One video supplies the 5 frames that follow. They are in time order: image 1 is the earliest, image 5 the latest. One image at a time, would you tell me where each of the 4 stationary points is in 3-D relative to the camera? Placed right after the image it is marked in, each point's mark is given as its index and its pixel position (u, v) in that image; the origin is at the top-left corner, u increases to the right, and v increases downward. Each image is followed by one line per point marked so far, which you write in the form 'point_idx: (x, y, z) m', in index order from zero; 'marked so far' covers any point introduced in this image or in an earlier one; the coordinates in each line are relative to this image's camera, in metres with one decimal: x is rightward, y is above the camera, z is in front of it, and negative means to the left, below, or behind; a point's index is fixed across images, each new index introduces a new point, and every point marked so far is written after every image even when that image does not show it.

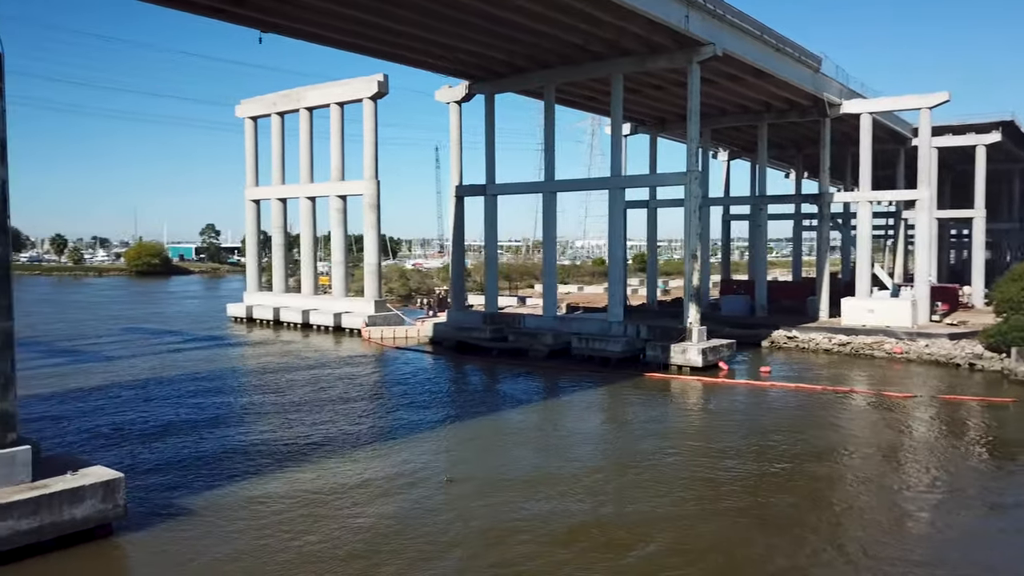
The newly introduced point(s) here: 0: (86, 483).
0: (-5.3, -2.4, +10.1) m
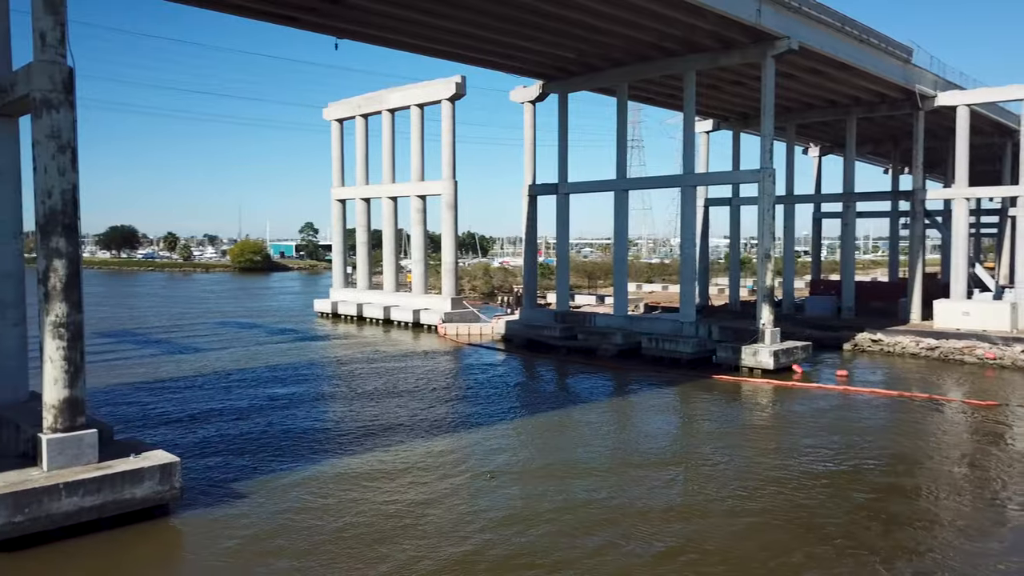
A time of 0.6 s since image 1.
0: (-5.0, -2.4, +10.9) m
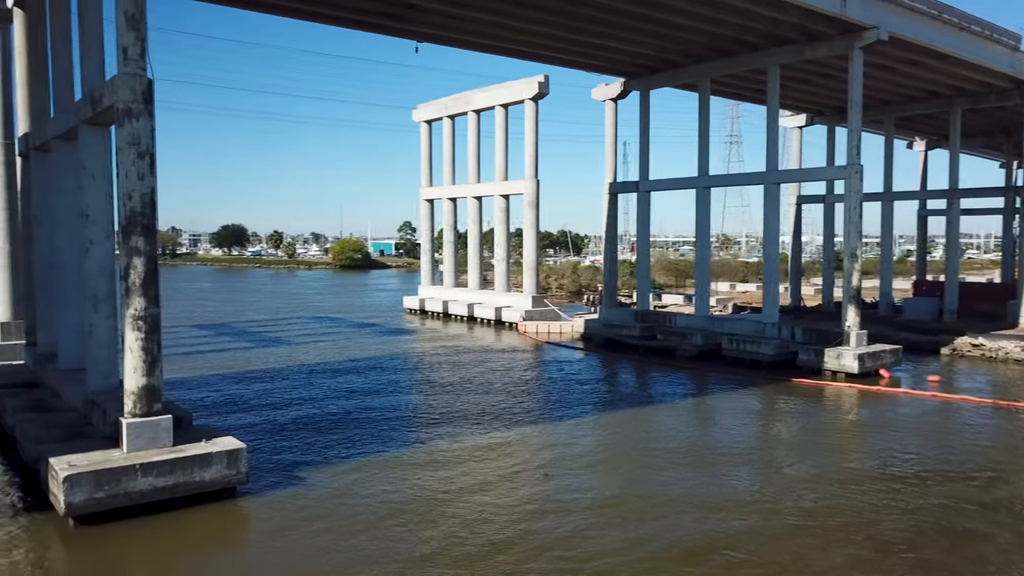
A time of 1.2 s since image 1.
0: (-4.3, -2.3, +11.6) m
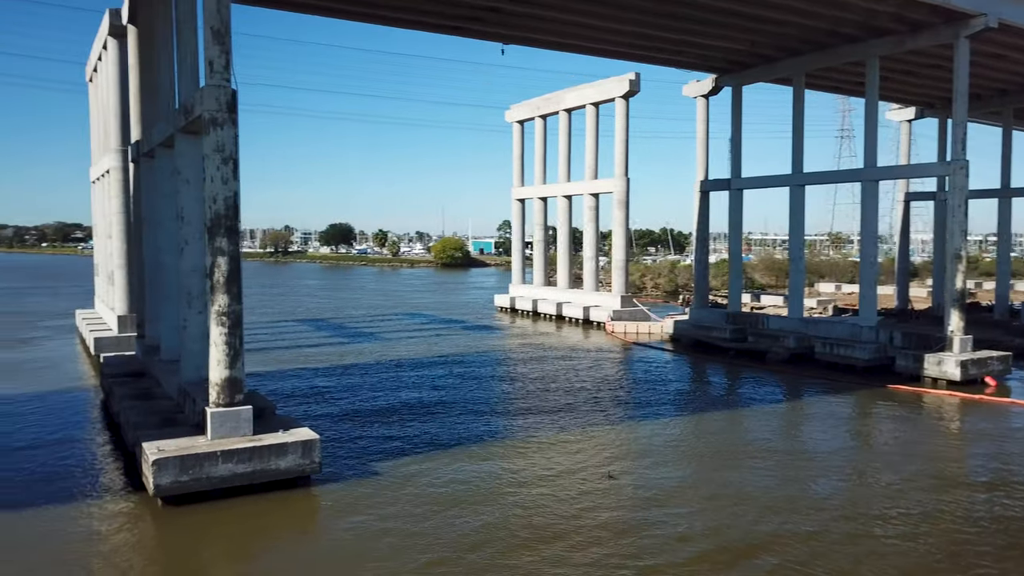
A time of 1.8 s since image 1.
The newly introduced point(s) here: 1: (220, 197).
0: (-3.4, -2.3, +12.3) m
1: (-4.4, +1.4, +12.1) m
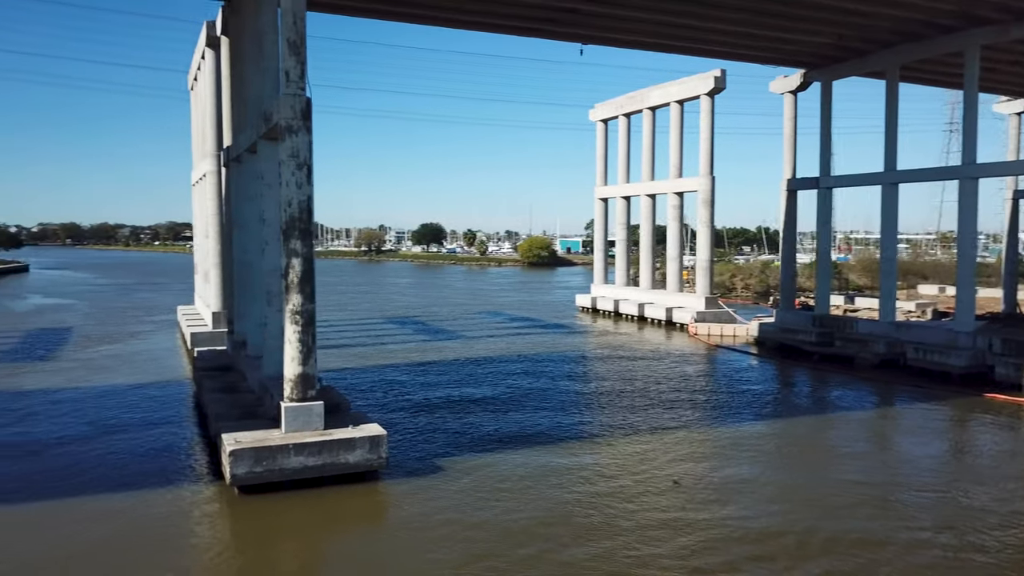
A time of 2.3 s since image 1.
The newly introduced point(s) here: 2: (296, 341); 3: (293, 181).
0: (-2.4, -2.3, +12.7) m
1: (-3.4, +1.4, +12.6) m
2: (-3.4, -0.8, +12.8) m
3: (-3.4, +1.7, +12.6) m
